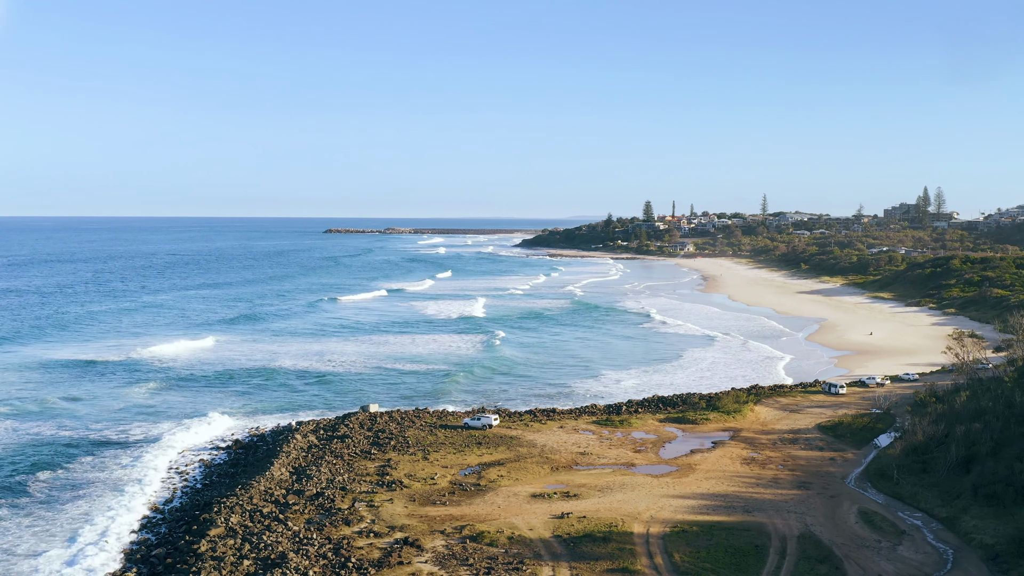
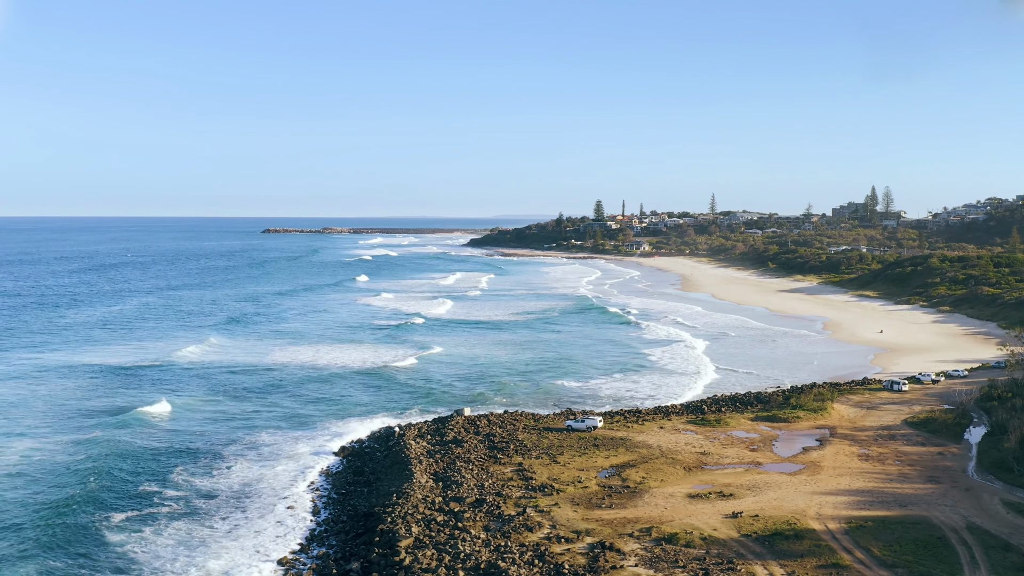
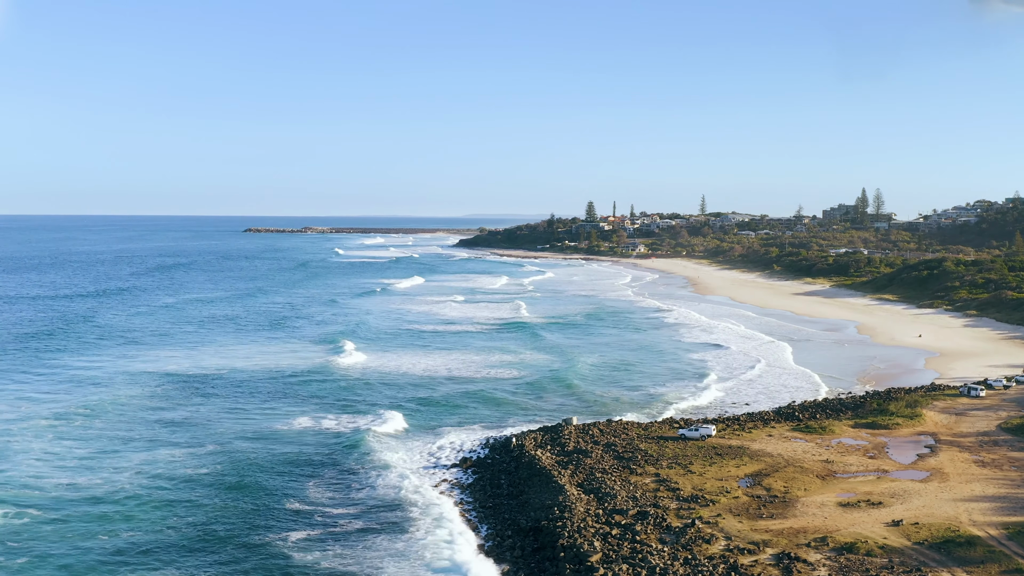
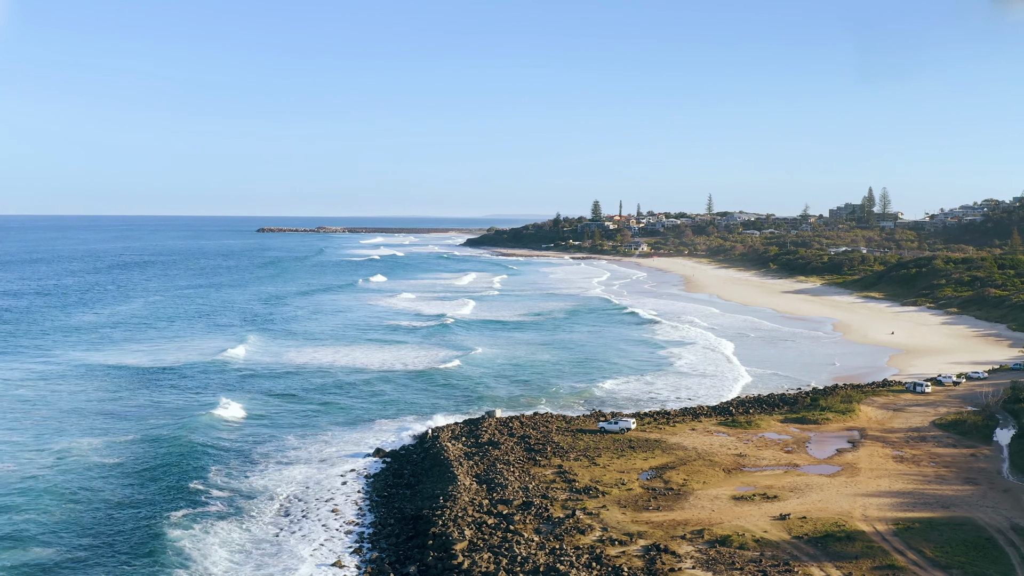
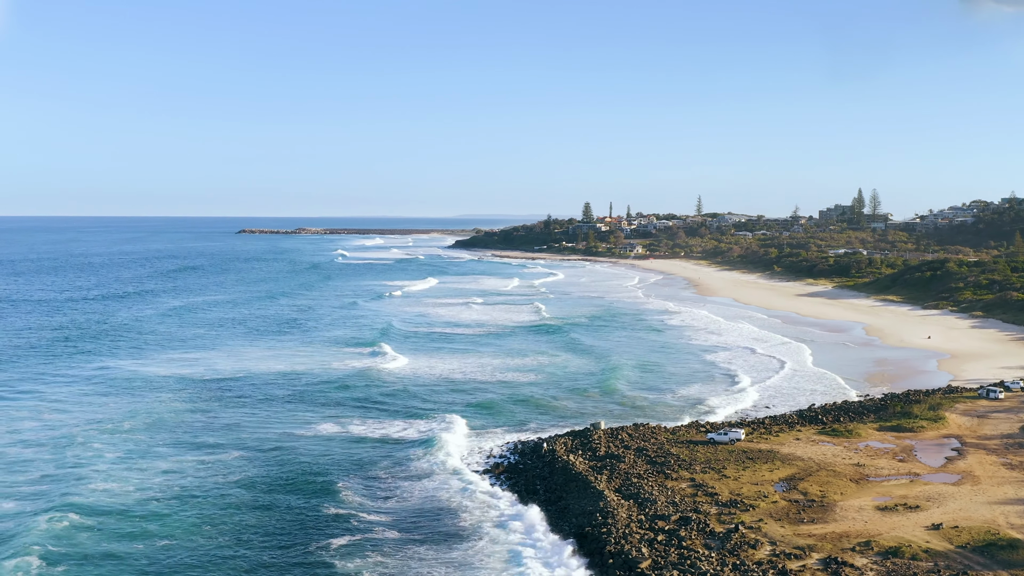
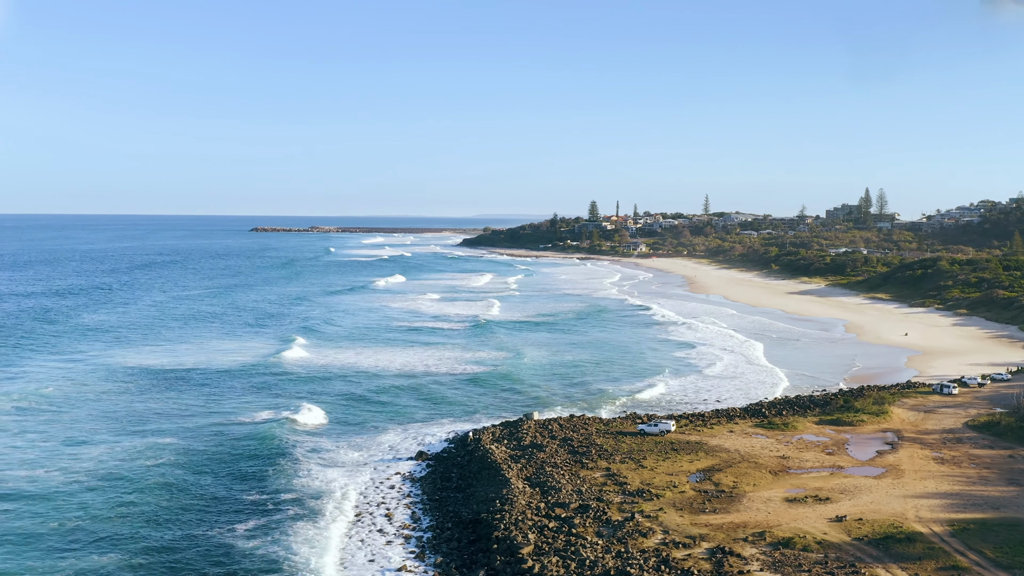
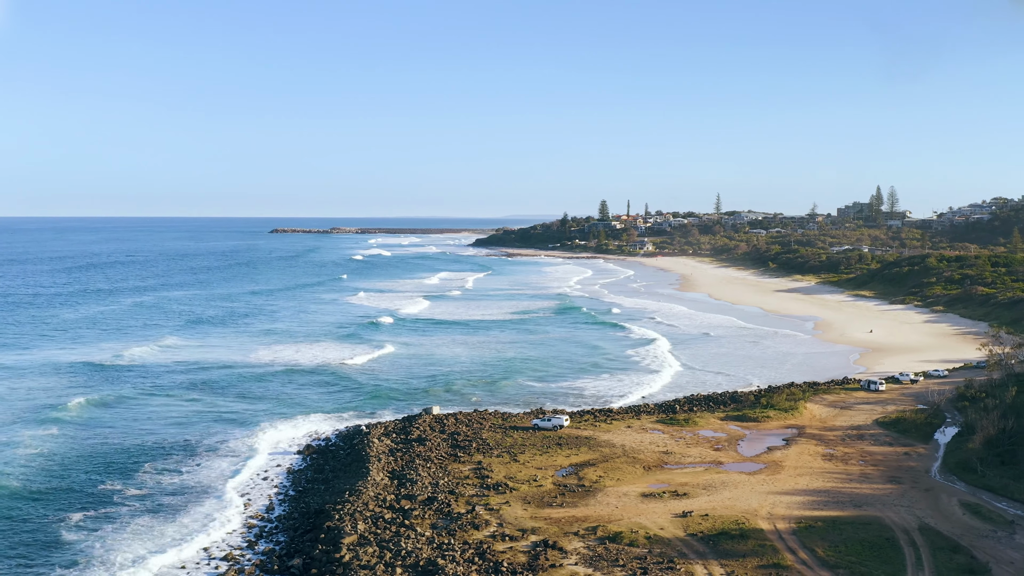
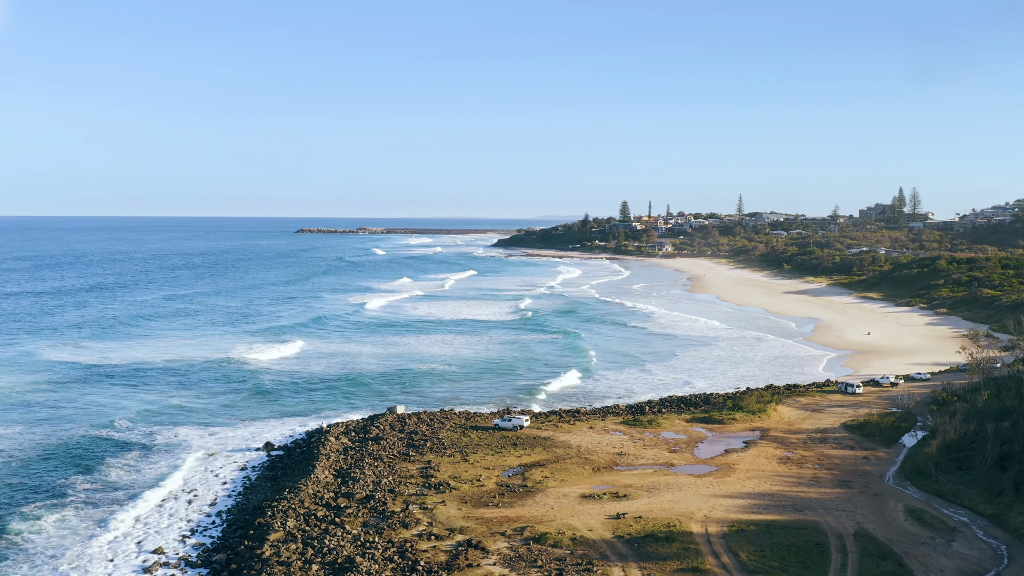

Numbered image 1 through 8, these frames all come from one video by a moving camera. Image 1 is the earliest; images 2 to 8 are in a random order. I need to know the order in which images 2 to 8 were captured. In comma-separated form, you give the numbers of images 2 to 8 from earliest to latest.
8, 7, 2, 4, 6, 3, 5
